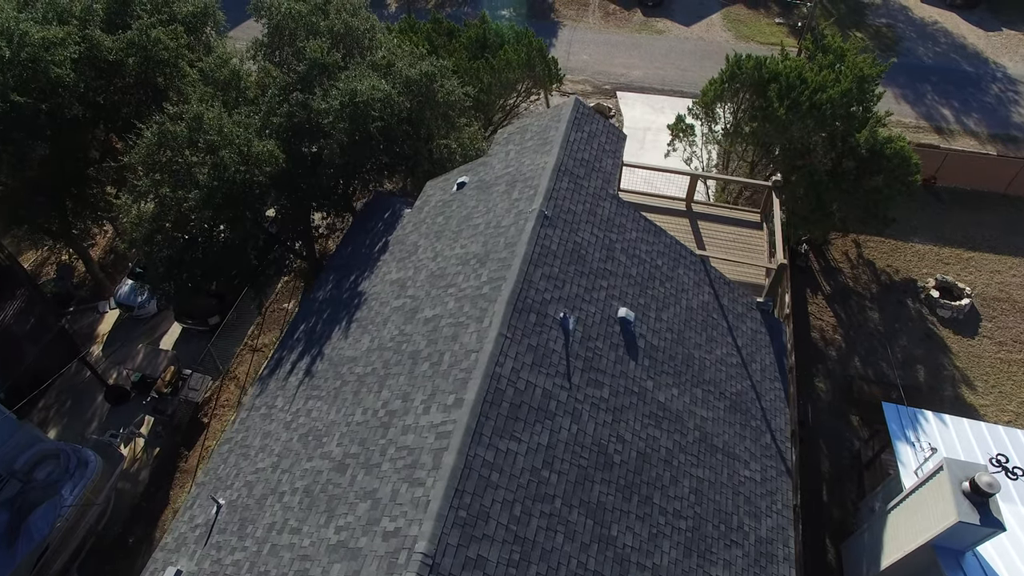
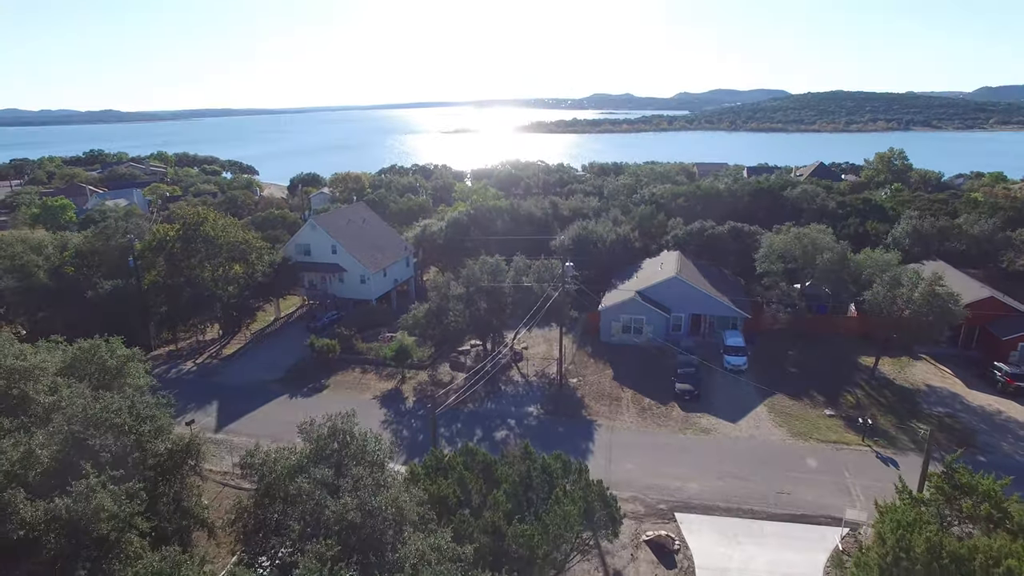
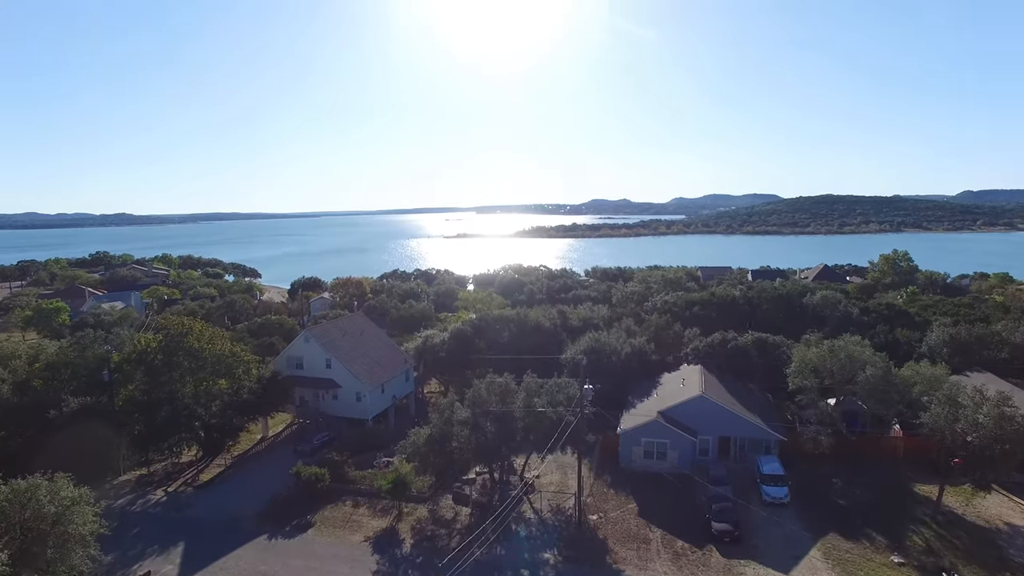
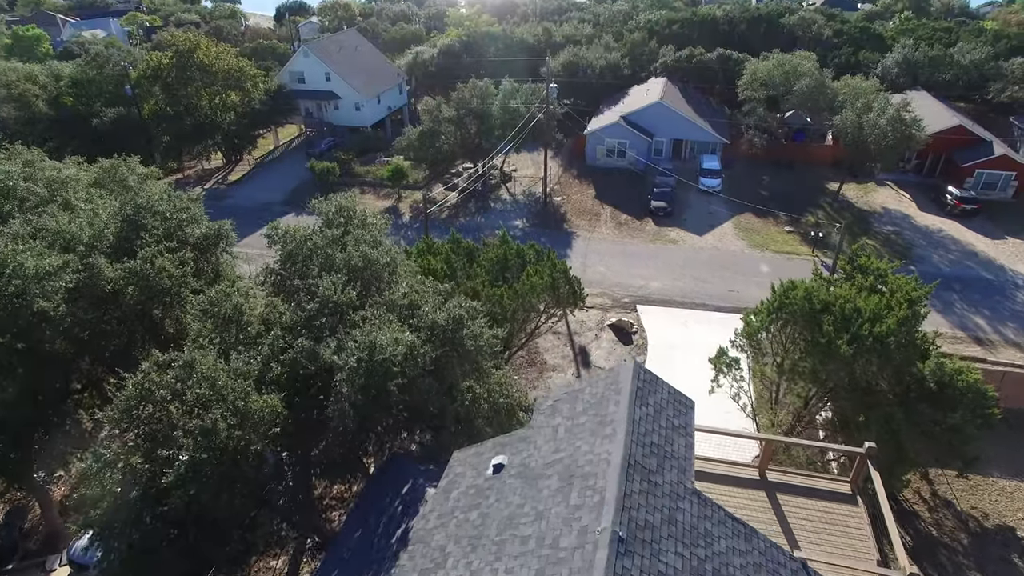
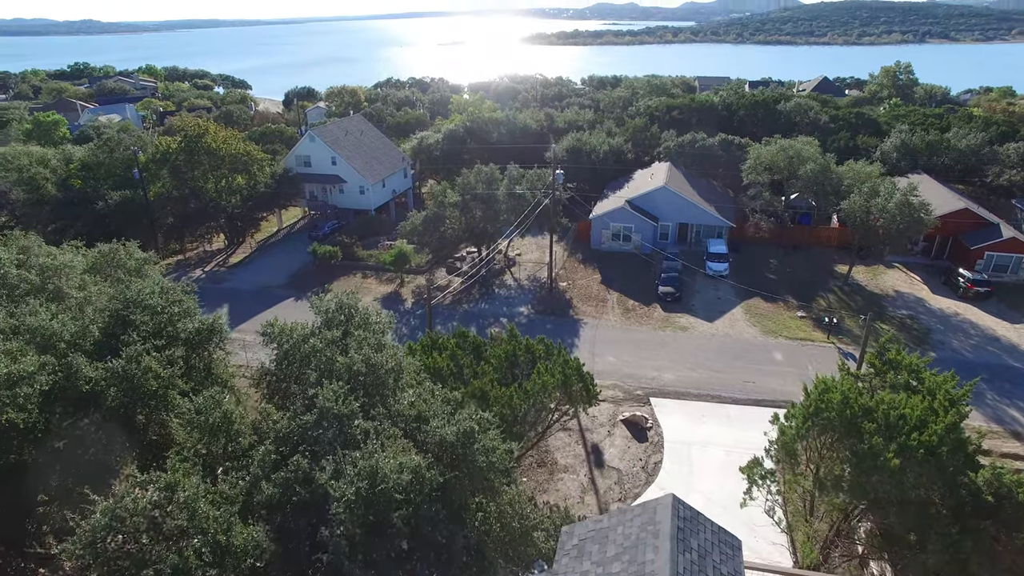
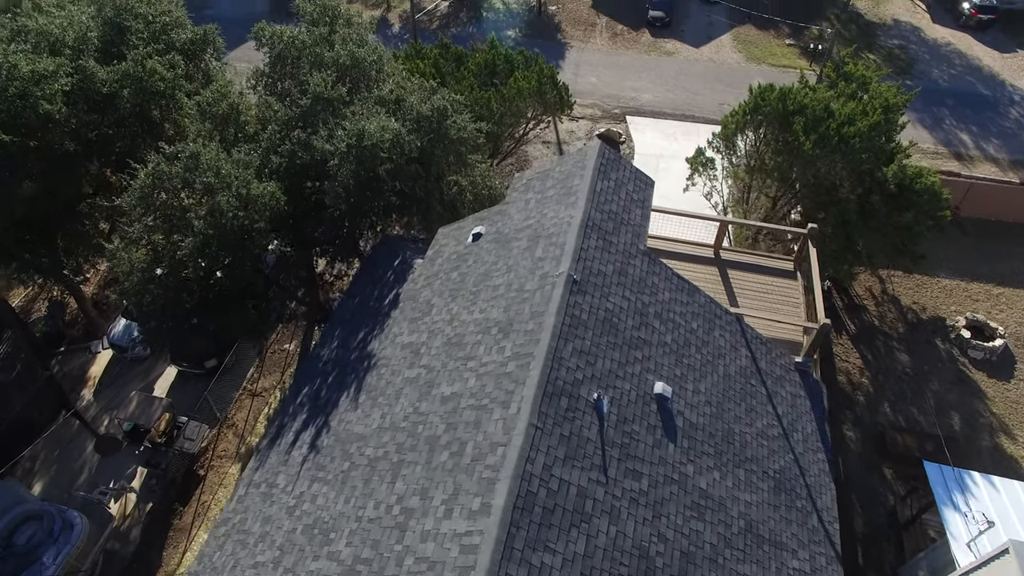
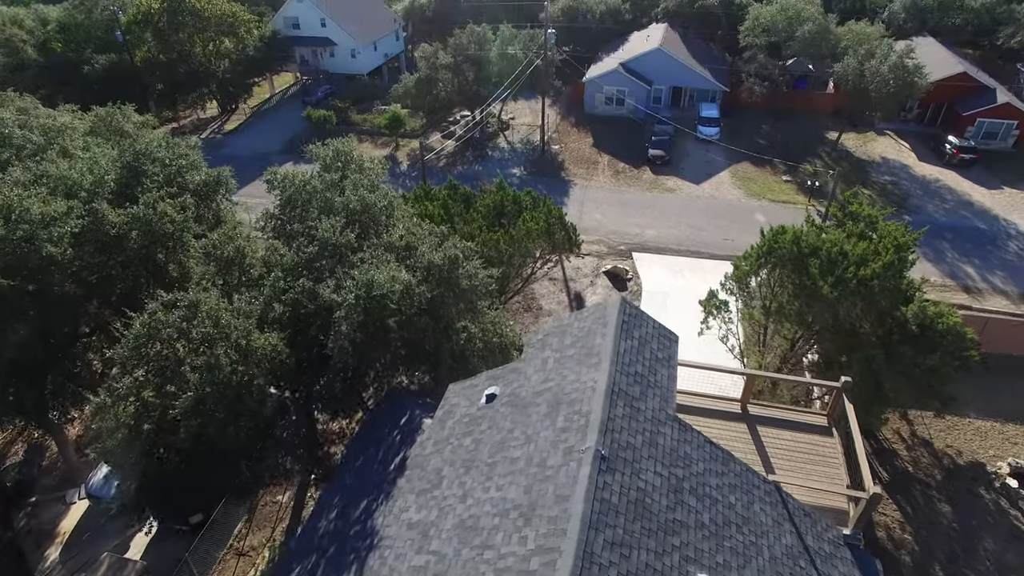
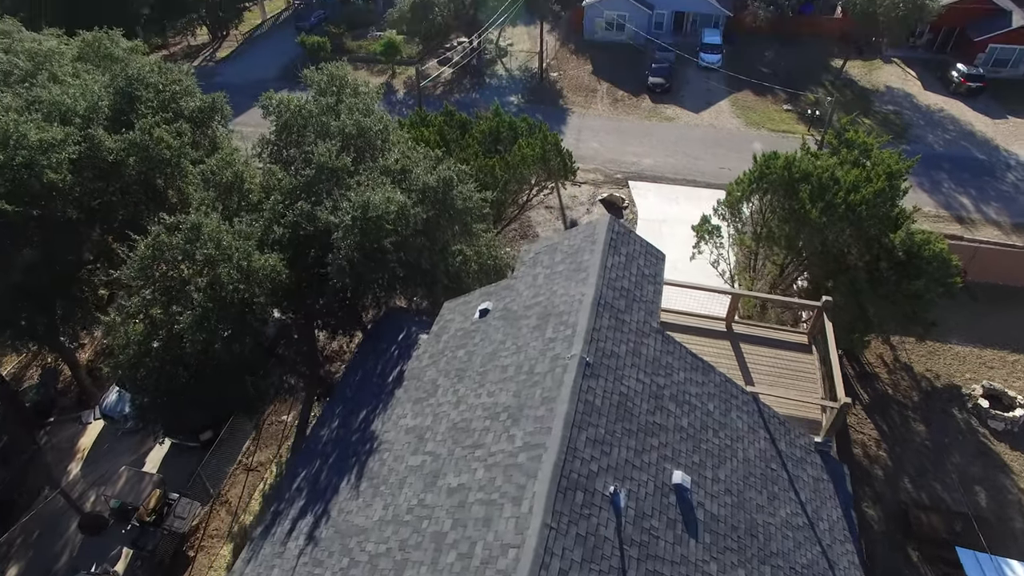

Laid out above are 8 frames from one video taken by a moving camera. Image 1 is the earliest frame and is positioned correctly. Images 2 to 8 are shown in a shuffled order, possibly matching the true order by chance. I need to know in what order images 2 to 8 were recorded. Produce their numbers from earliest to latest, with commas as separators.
6, 8, 7, 4, 5, 2, 3
